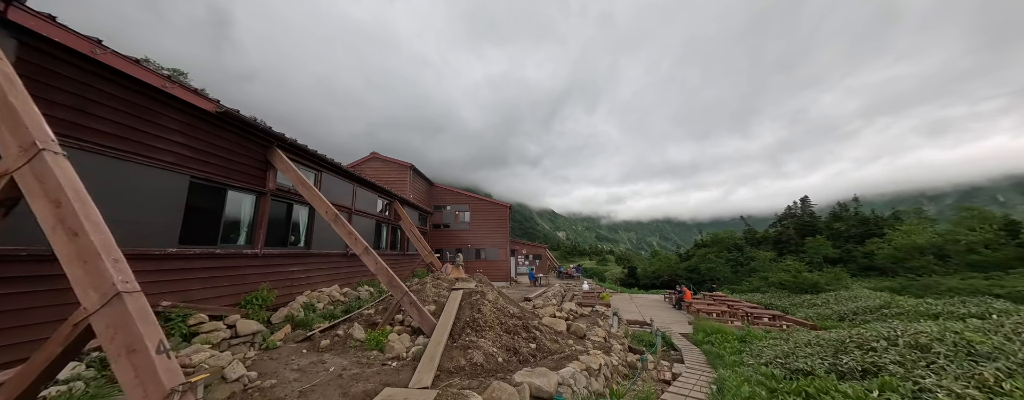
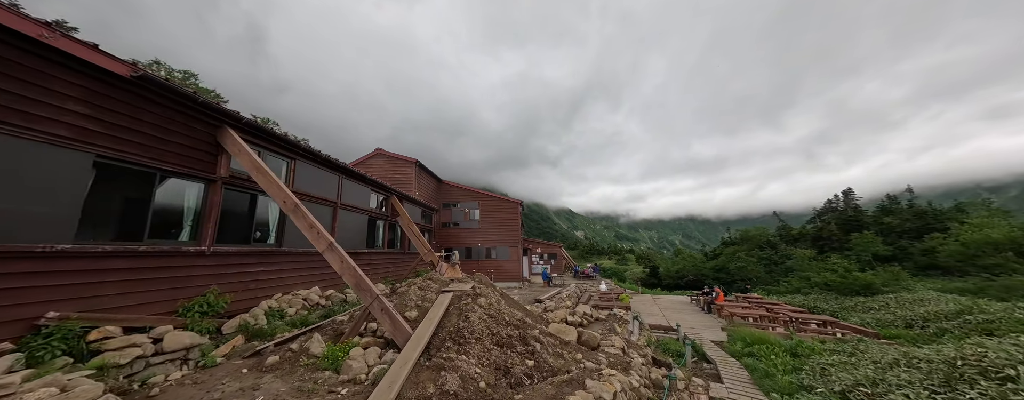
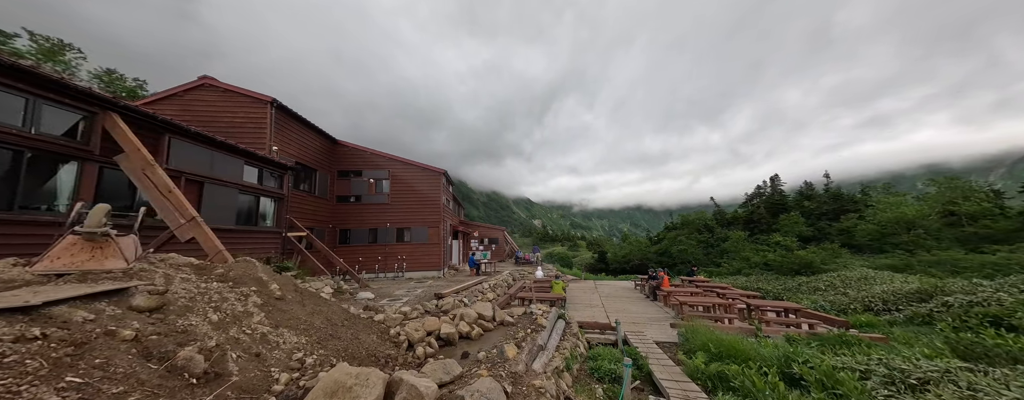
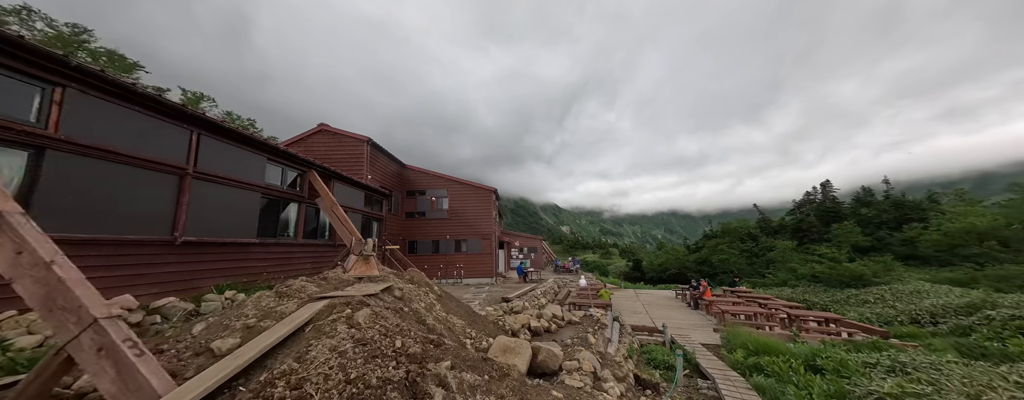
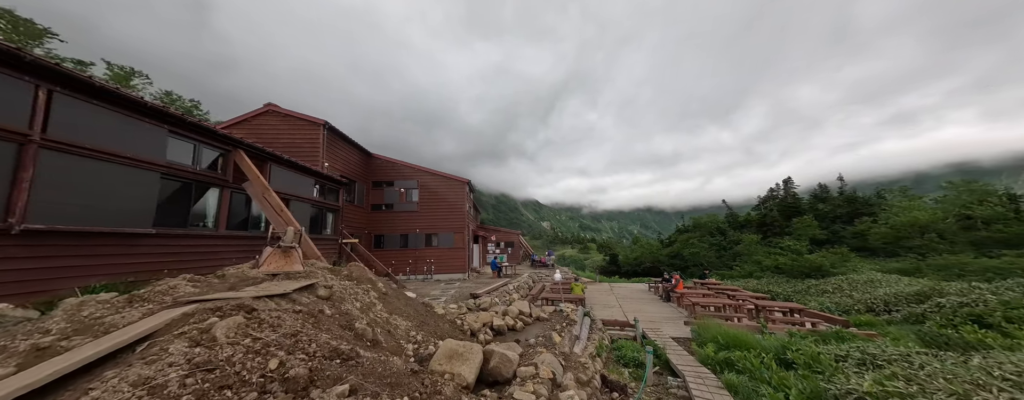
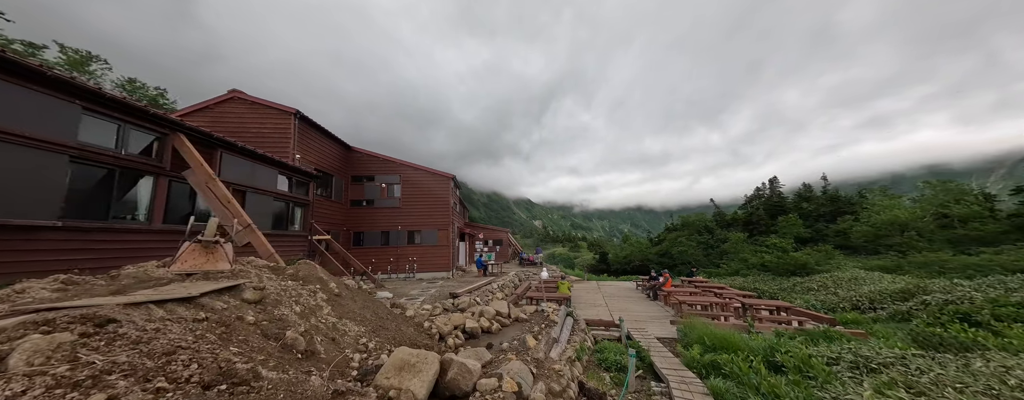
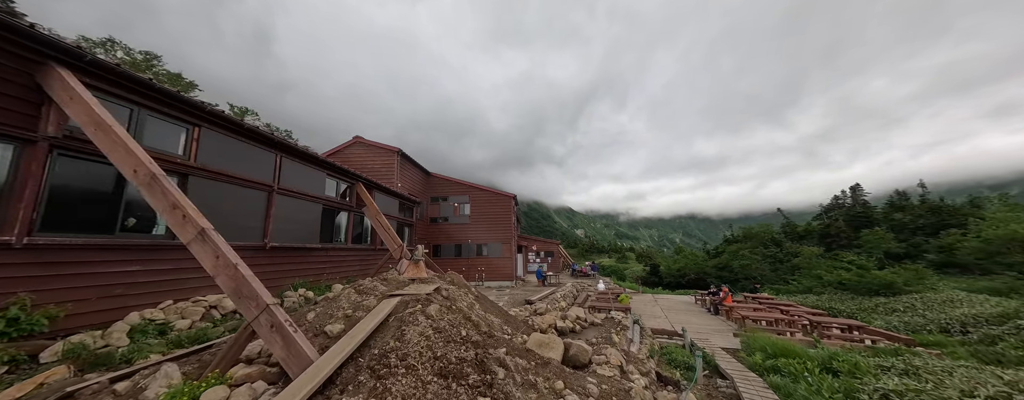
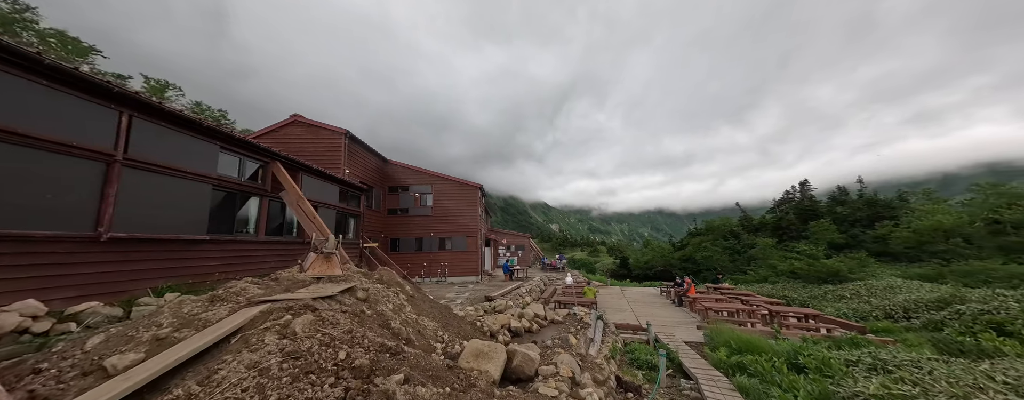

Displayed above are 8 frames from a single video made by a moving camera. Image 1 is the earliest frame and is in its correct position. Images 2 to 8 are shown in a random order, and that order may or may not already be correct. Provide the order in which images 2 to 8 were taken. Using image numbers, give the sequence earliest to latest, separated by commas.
2, 7, 4, 8, 5, 6, 3
